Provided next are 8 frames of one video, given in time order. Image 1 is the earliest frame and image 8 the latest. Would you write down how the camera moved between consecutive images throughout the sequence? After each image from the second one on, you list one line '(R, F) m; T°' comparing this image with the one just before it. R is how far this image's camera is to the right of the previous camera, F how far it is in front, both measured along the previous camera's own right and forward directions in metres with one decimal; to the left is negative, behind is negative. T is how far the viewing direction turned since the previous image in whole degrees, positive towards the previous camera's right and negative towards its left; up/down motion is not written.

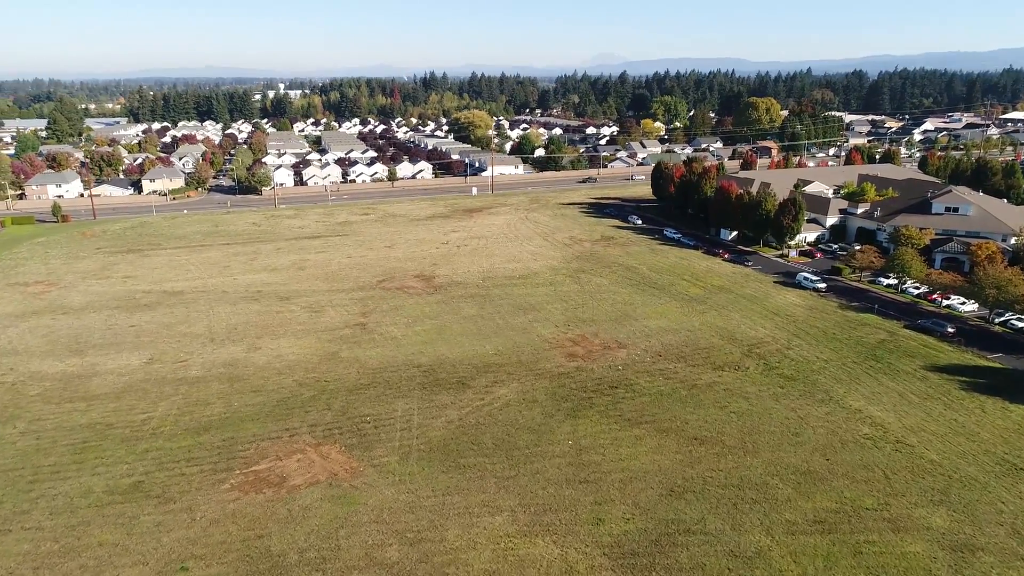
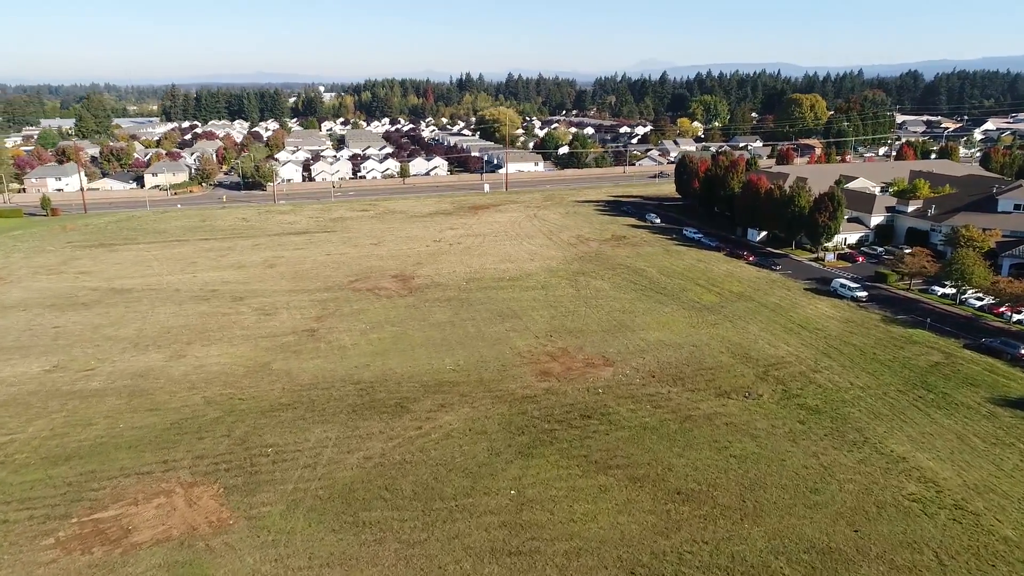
(+1.8, +3.4) m; -3°
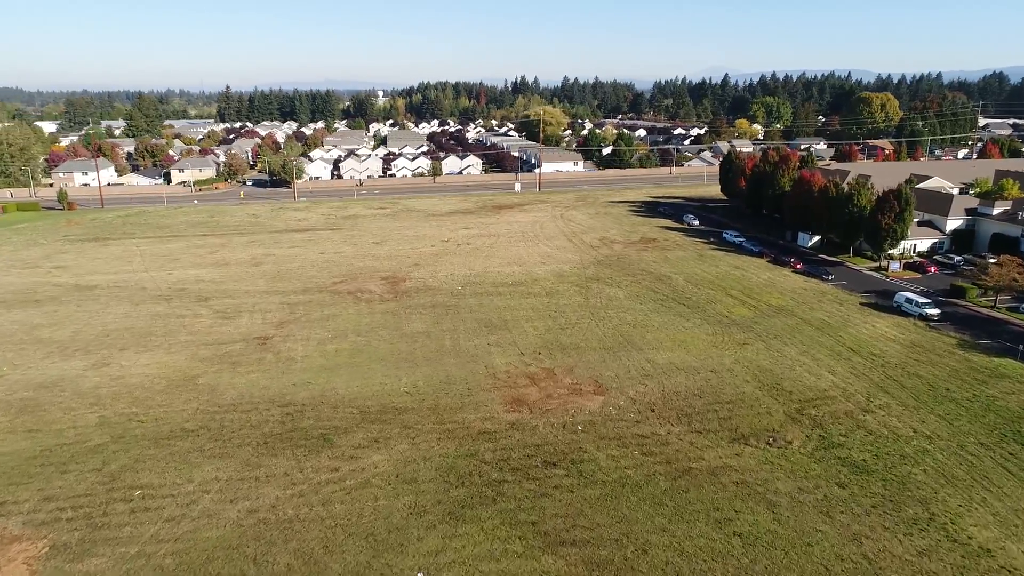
(+1.6, +3.2) m; -5°
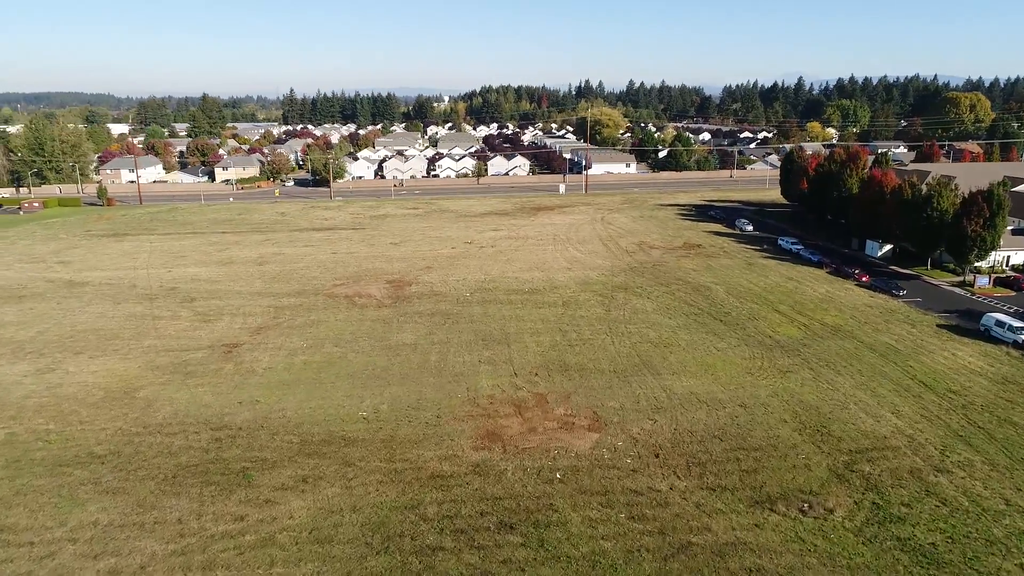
(+1.3, +2.4) m; -5°
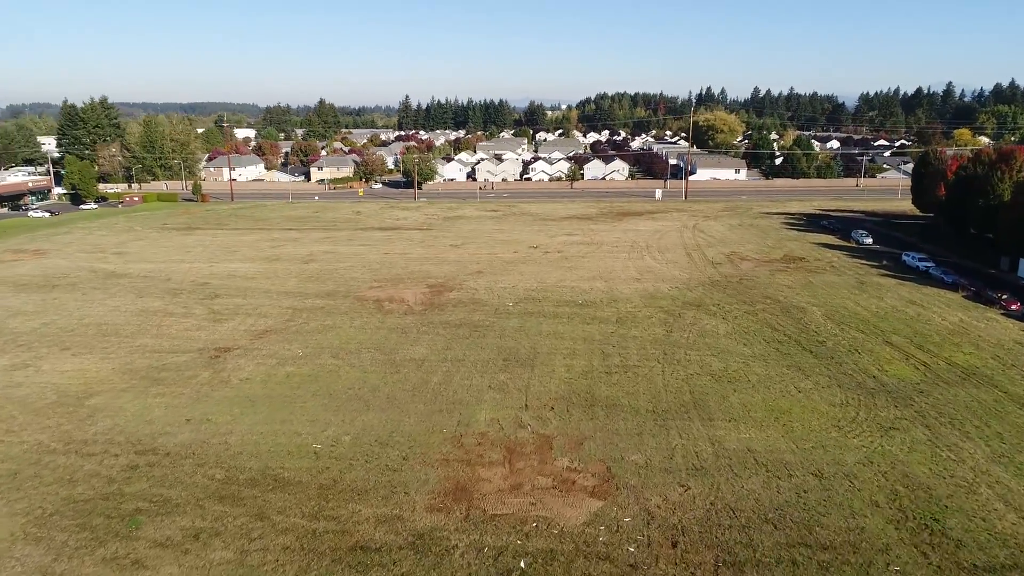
(+1.4, +2.7) m; -9°
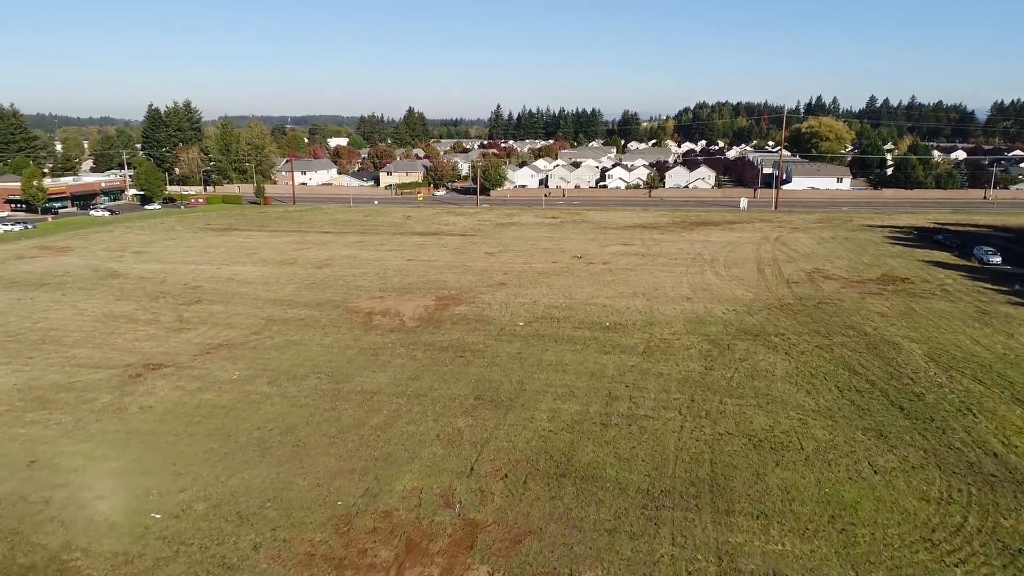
(+1.6, +3.0) m; -8°
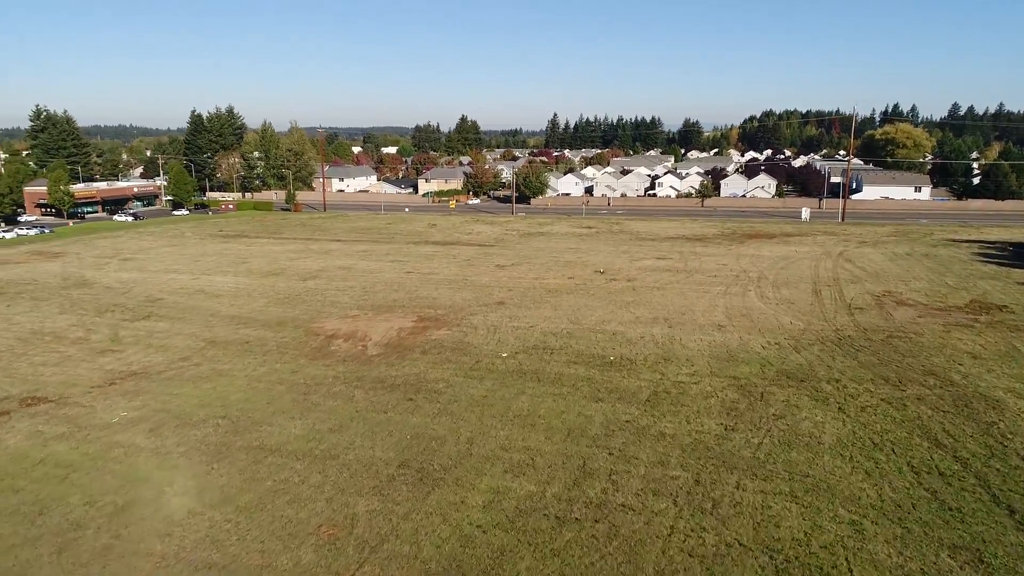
(+1.2, +2.6) m; -5°
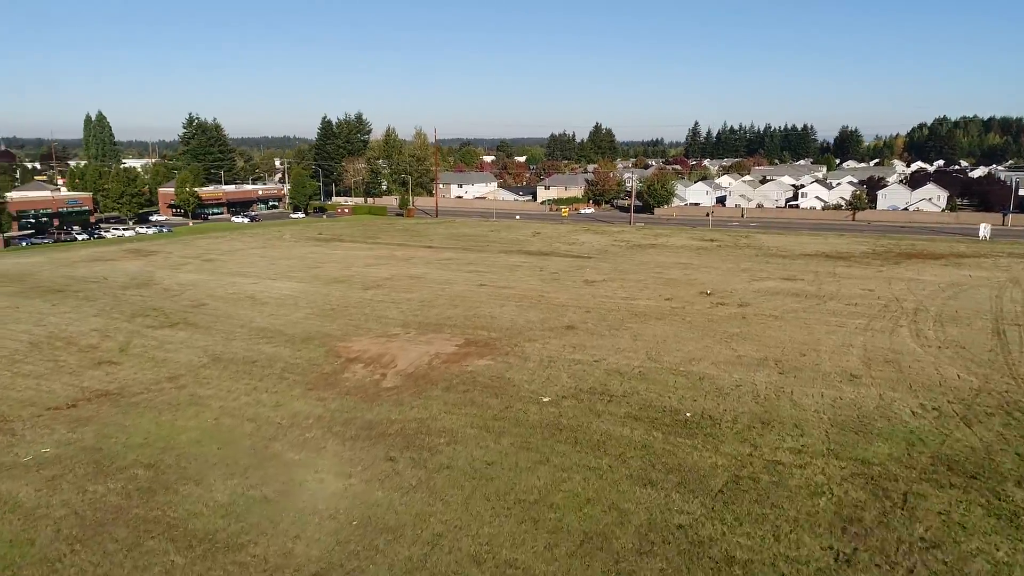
(+1.0, +2.5) m; -11°
